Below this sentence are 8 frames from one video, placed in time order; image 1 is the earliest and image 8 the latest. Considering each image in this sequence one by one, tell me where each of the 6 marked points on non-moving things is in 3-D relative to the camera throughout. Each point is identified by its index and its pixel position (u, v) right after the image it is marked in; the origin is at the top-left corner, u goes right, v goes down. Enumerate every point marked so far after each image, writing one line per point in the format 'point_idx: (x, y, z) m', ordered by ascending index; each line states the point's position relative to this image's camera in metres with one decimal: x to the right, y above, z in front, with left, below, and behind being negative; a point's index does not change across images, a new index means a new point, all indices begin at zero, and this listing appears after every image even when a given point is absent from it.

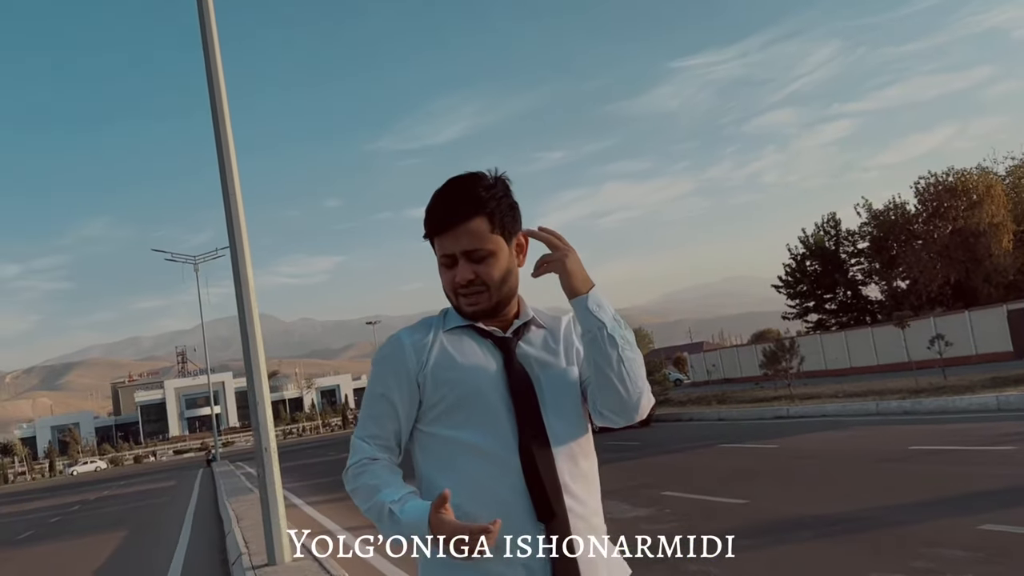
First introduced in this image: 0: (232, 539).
0: (-3.1, -2.9, +9.6) m
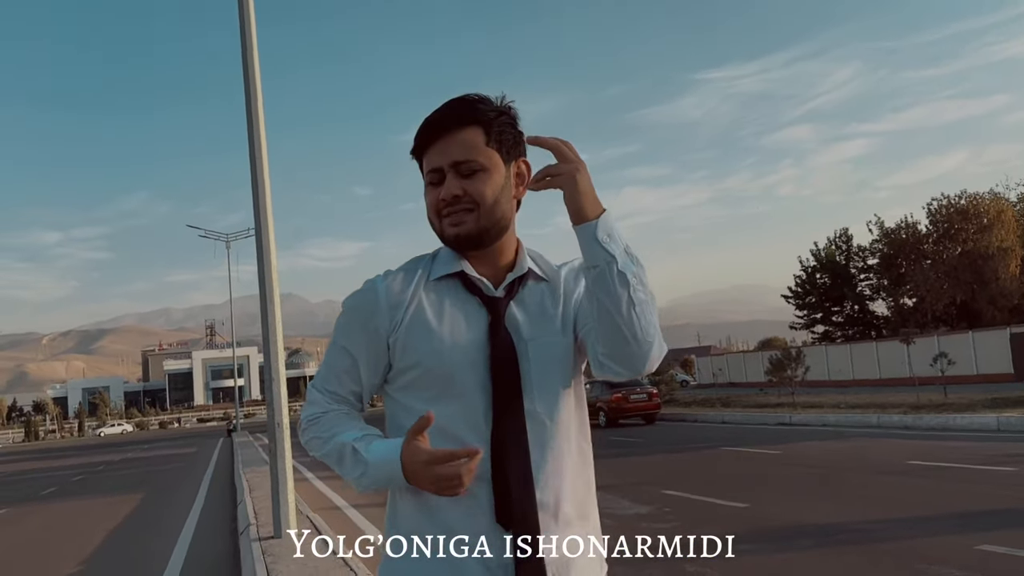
0: (-3.5, -2.9, +11.3) m
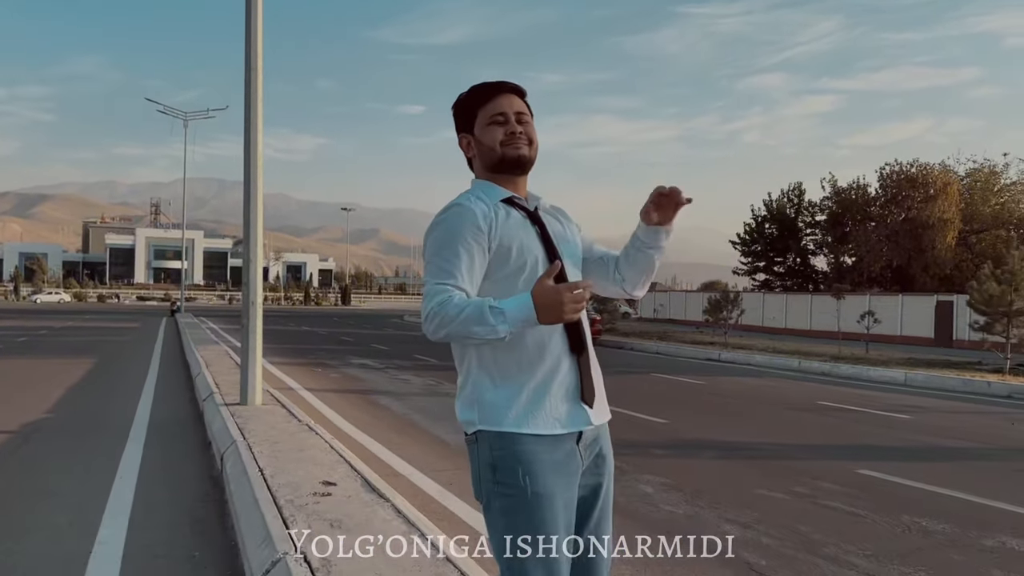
0: (-4.3, -1.3, +11.9) m
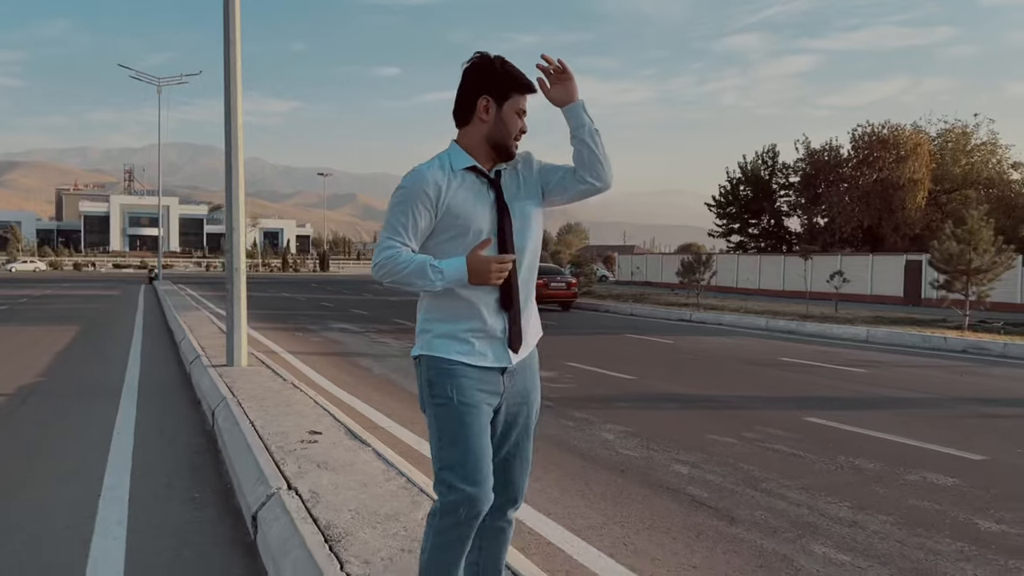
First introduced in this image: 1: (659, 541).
0: (-4.6, -0.8, +12.3) m
1: (+0.7, -1.2, +4.3) m
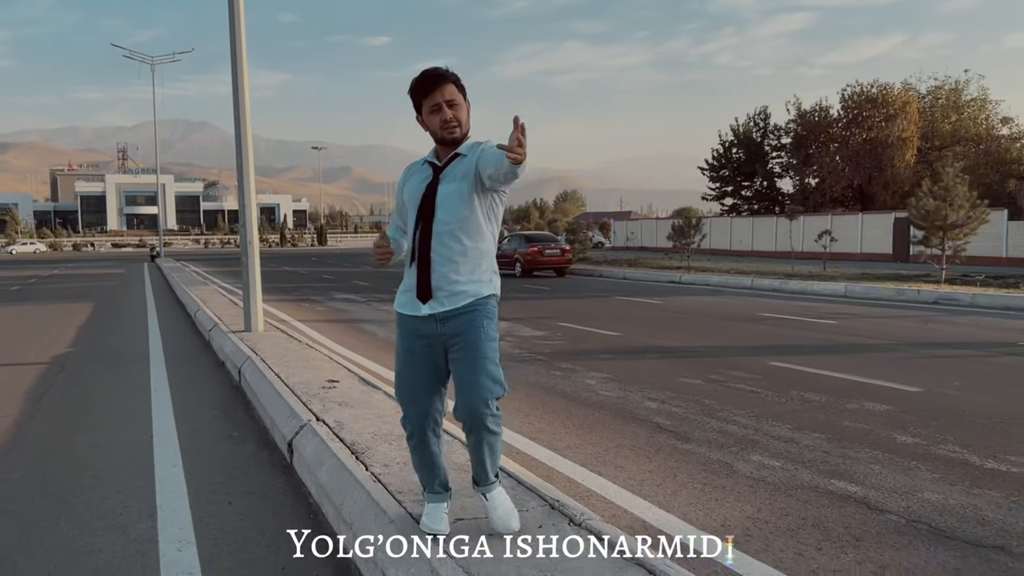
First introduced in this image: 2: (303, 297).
0: (-4.7, -0.4, +13.2) m
1: (+0.7, -1.0, +5.1) m
2: (-4.8, -0.2, +19.7) m
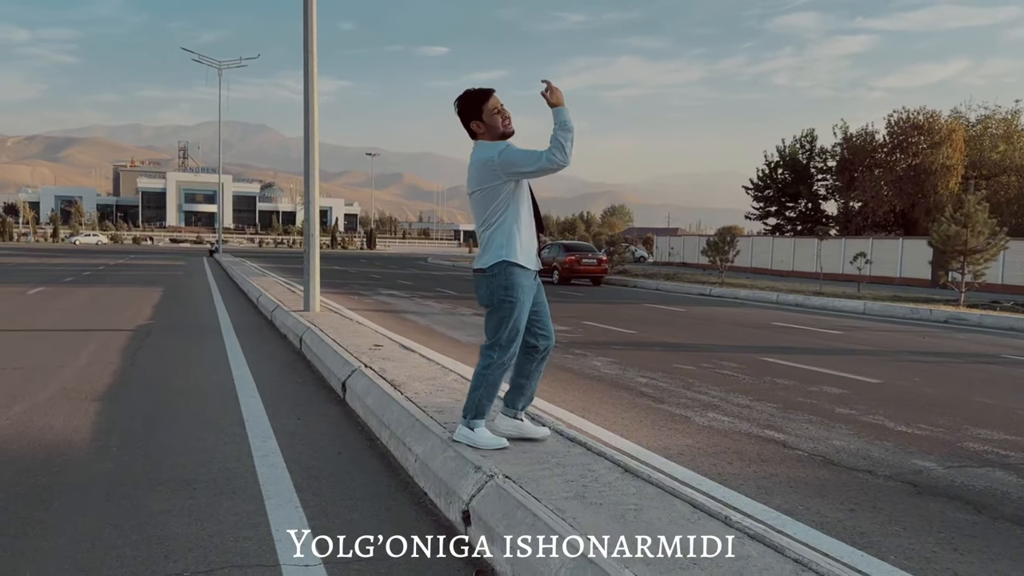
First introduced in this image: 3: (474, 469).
0: (-4.2, -0.2, +14.7) m
1: (+0.7, -0.9, +6.4) m
2: (-4.0, -0.1, +21.3) m
3: (-0.2, -0.8, +3.7) m
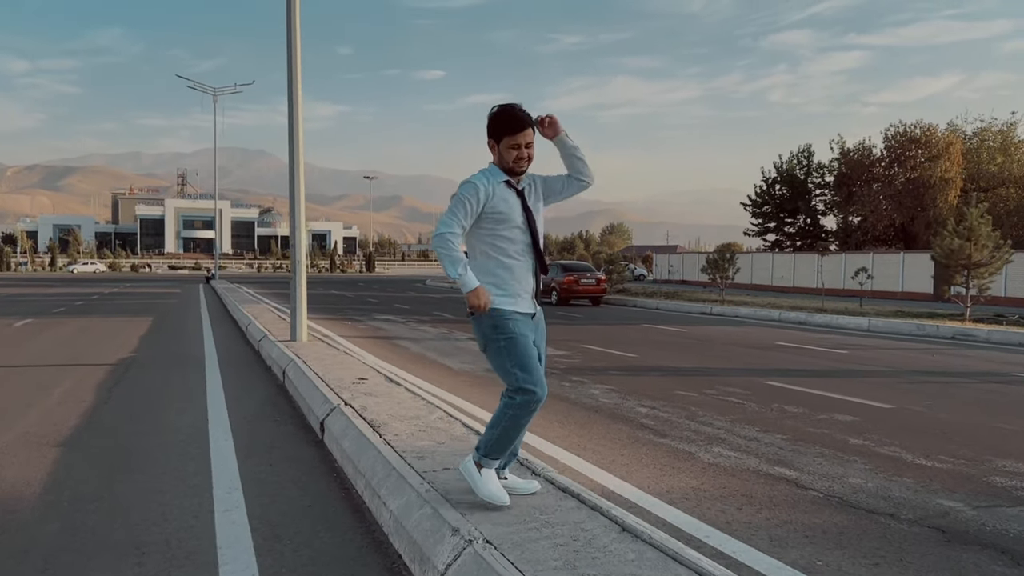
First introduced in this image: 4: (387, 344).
0: (-4.3, -0.7, +14.3) m
1: (+0.6, -1.1, +6.0) m
2: (-4.0, -0.7, +20.9) m
3: (-0.2, -0.9, +3.2) m
4: (-2.0, -0.9, +14.1) m
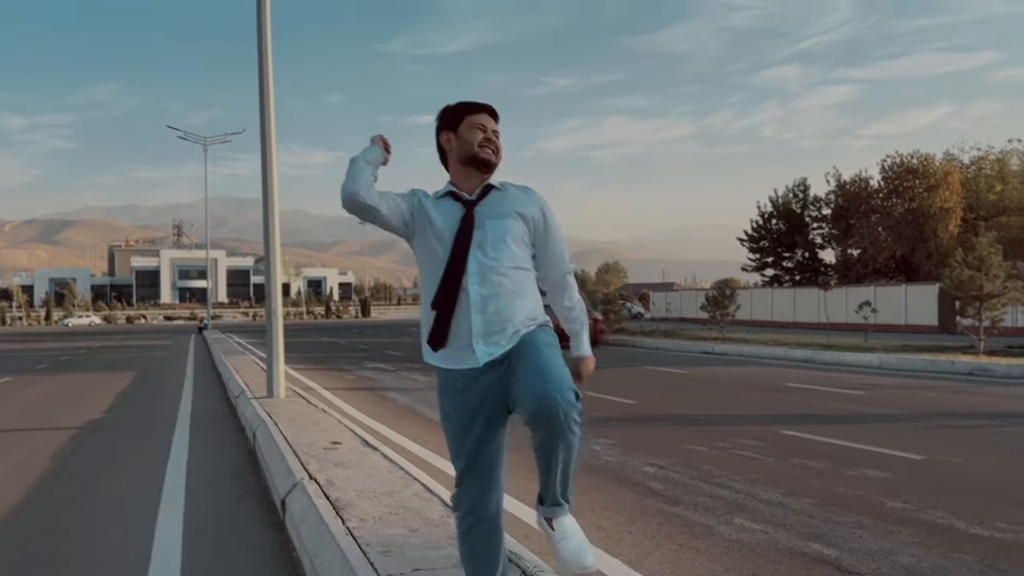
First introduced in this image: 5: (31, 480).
0: (-4.4, -1.5, +13.6) m
1: (+0.6, -1.4, +5.2) m
2: (-4.1, -1.8, +20.1) m
3: (-0.3, -1.1, +2.5) m
4: (-2.1, -1.7, +13.3) m
5: (-3.9, -1.6, +7.0) m
